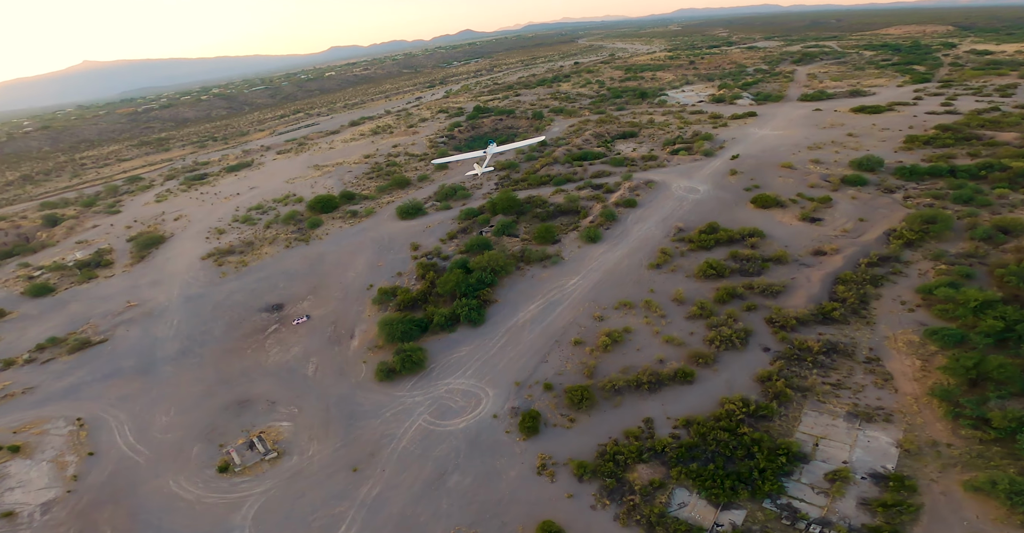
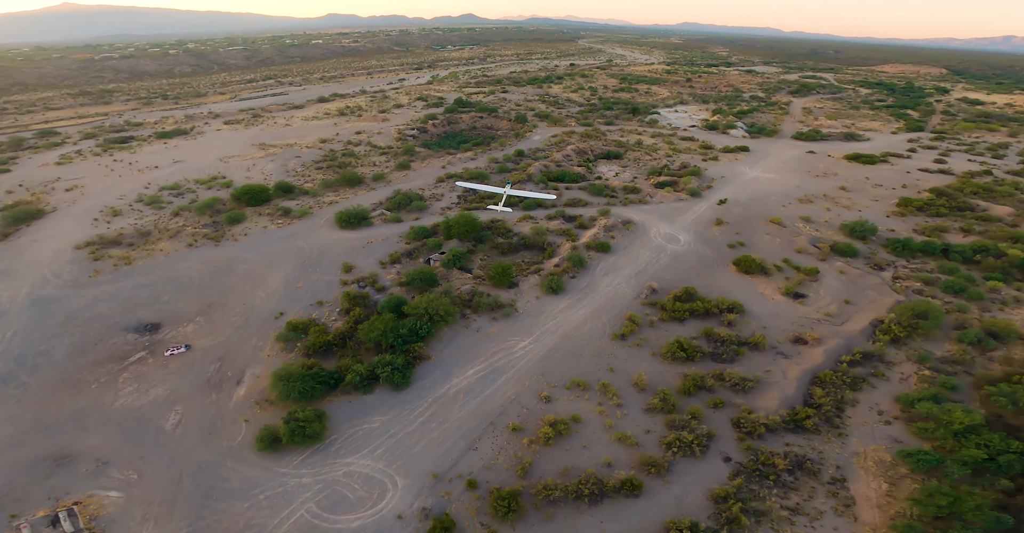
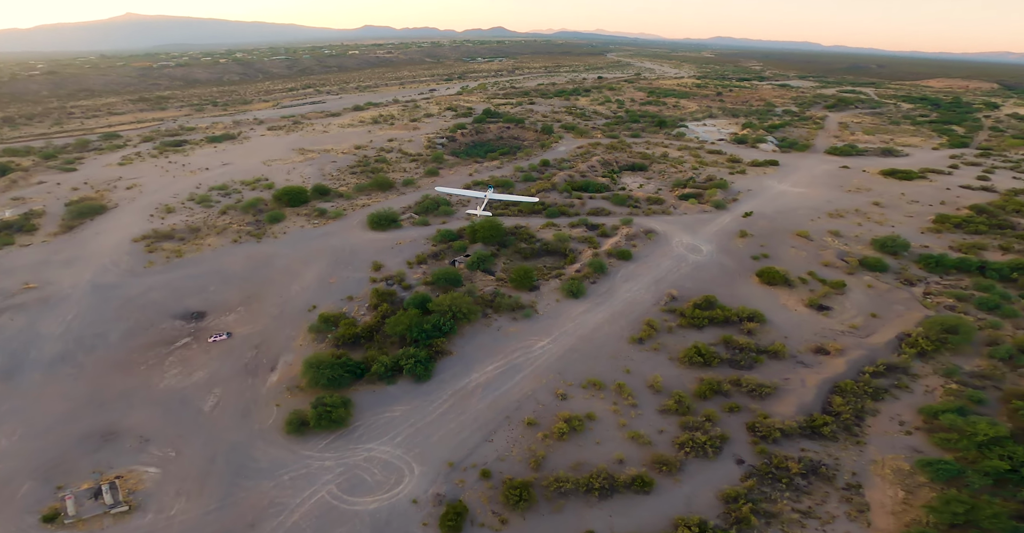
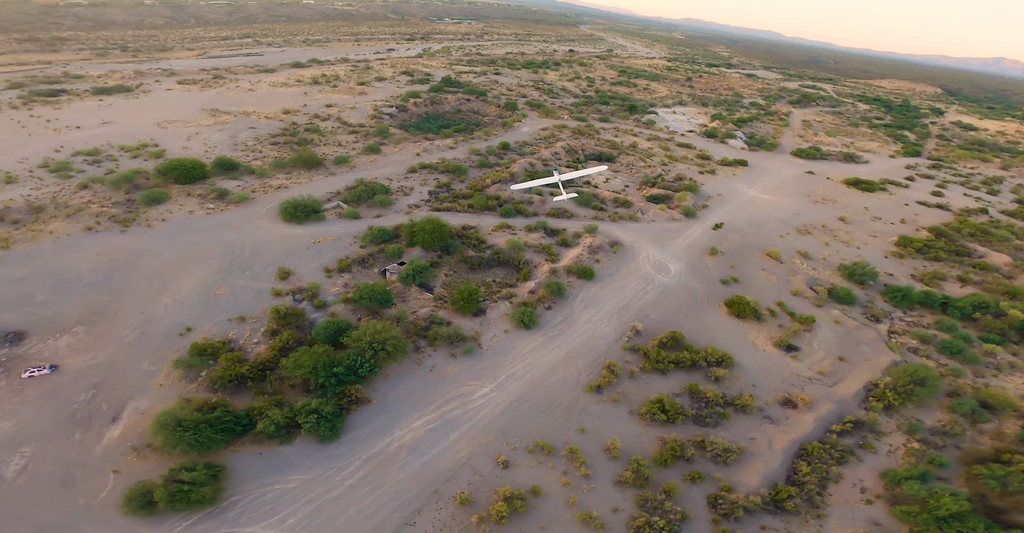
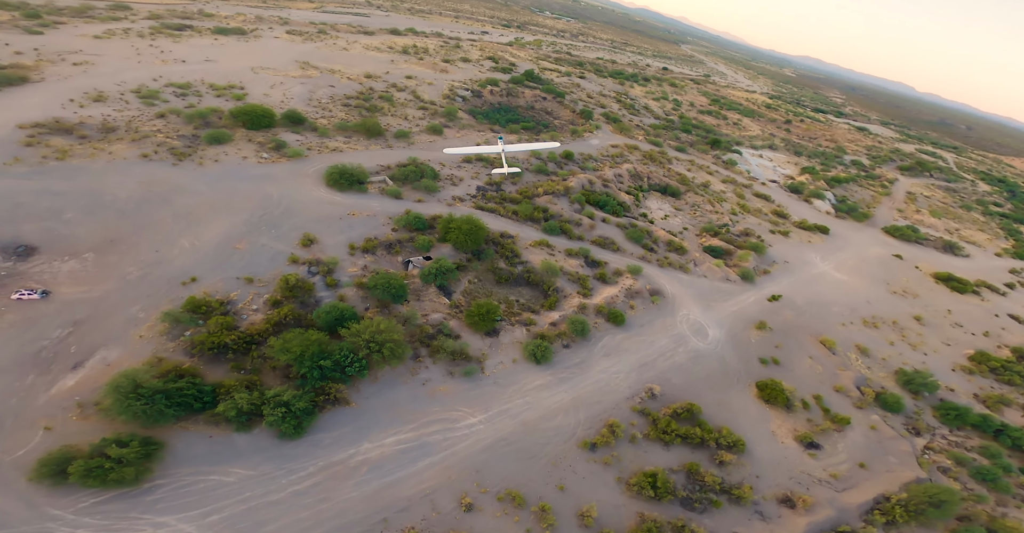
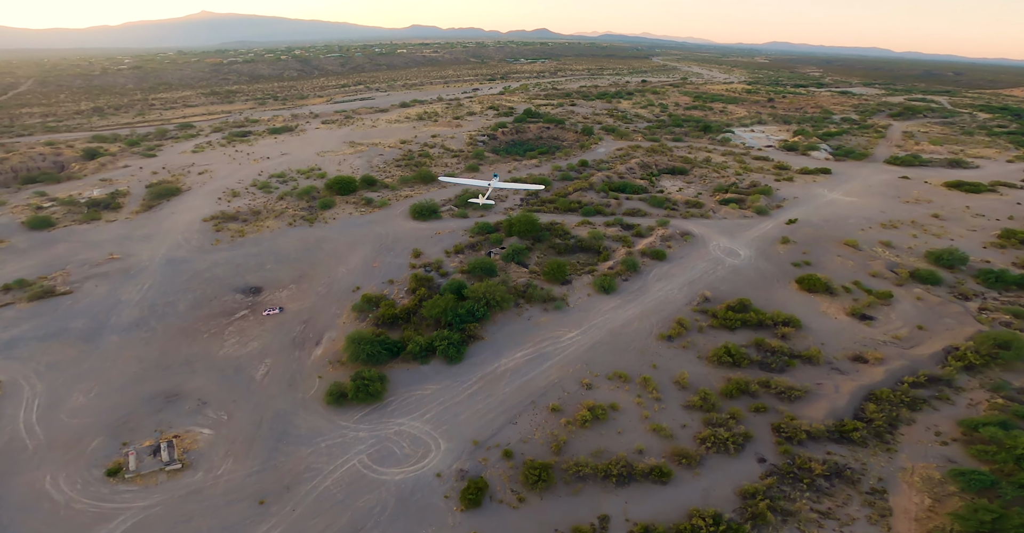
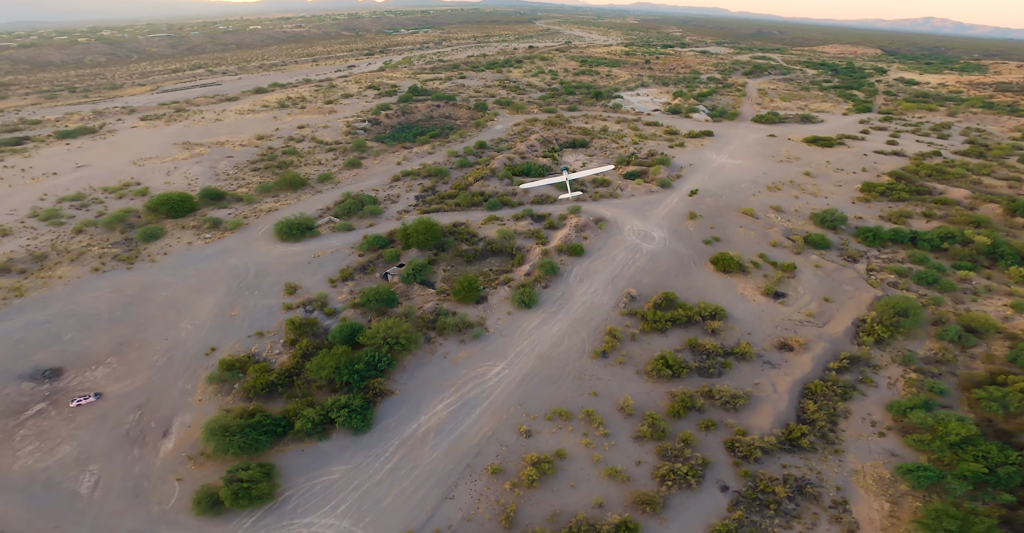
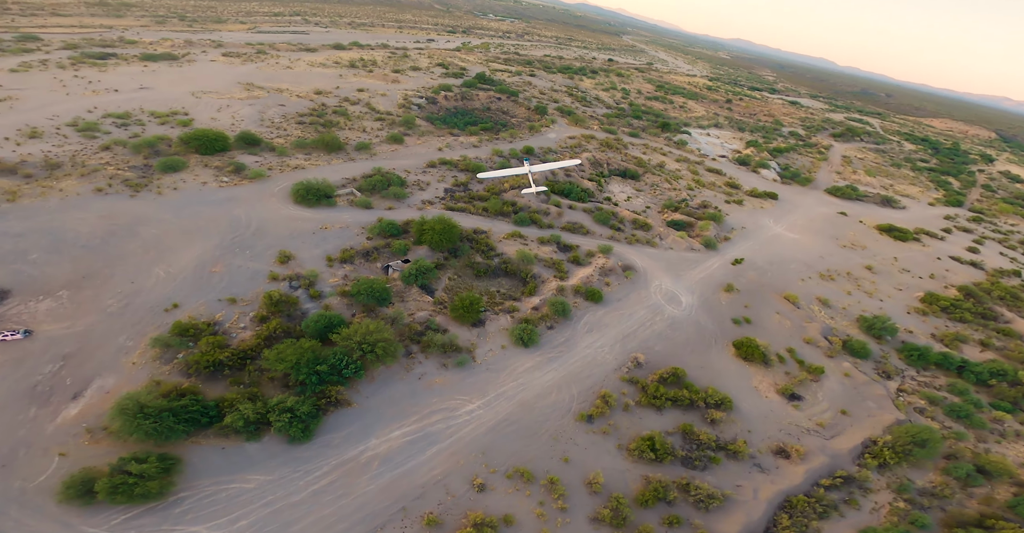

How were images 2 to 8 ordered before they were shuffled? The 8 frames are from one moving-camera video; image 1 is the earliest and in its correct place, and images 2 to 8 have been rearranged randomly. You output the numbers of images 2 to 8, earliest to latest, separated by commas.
6, 3, 2, 7, 4, 8, 5
